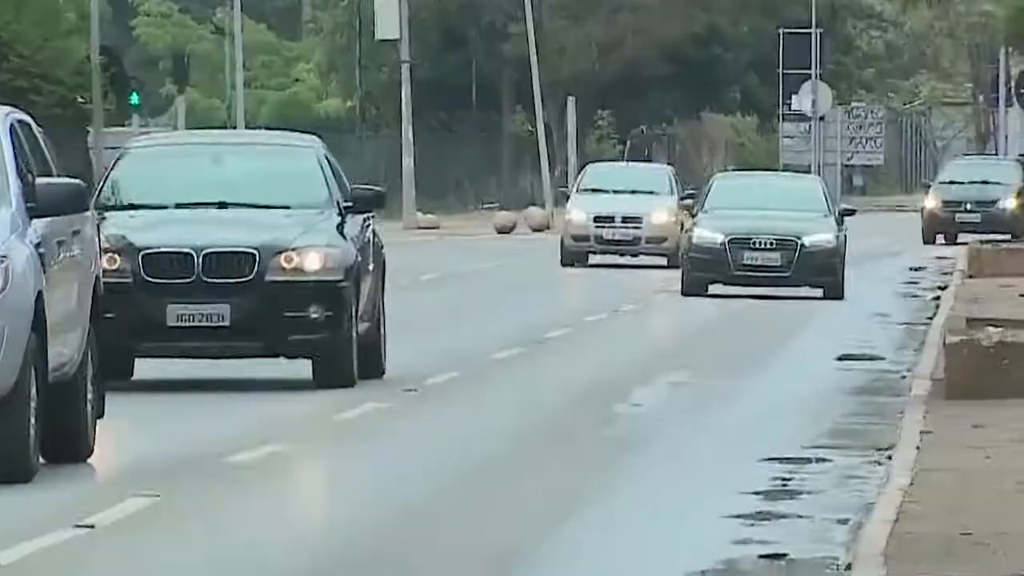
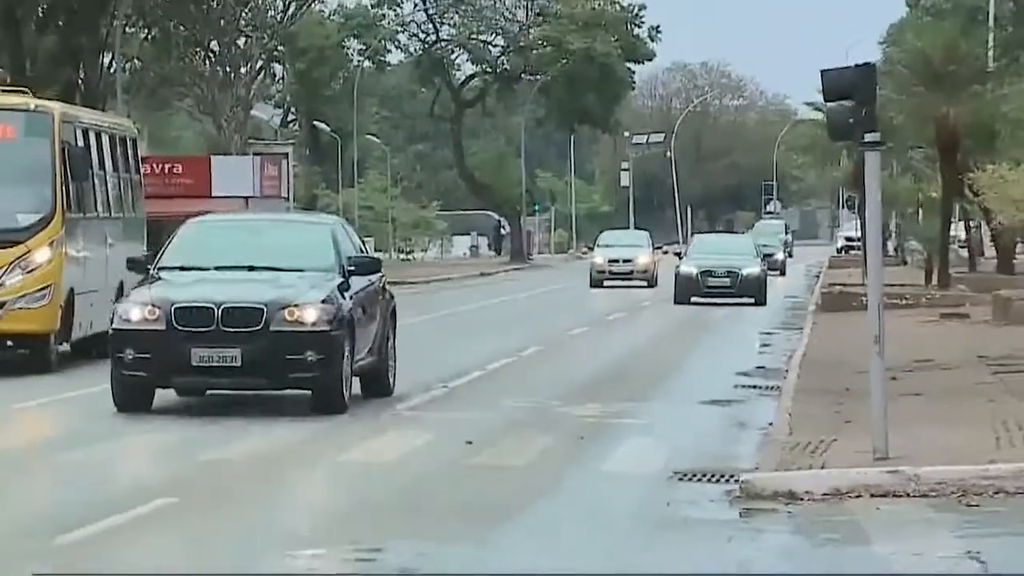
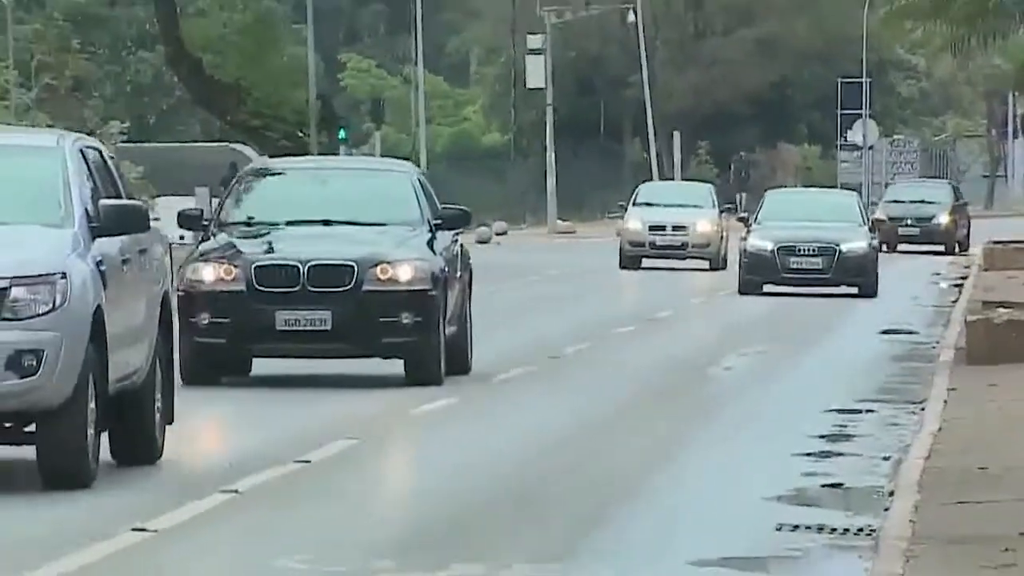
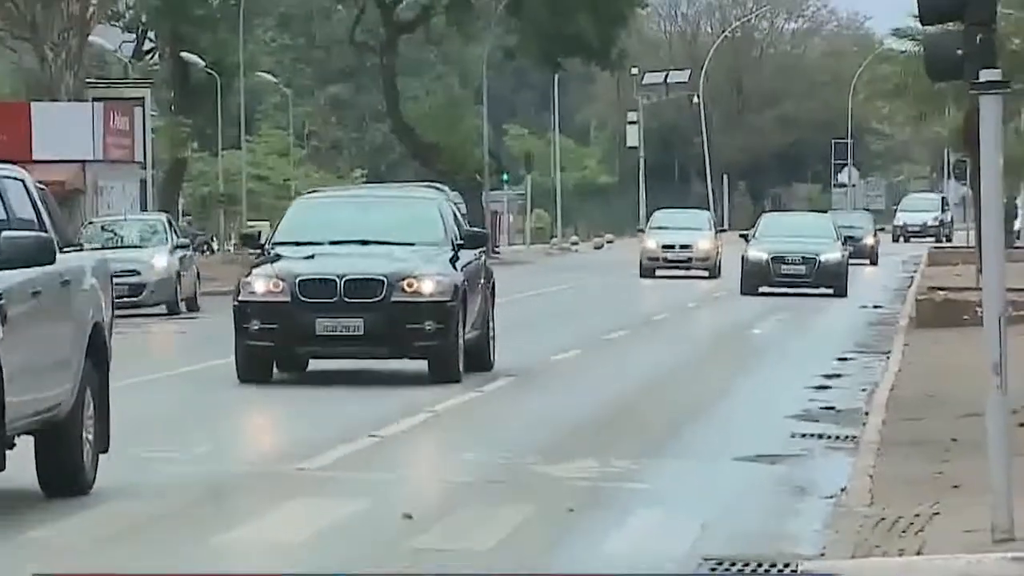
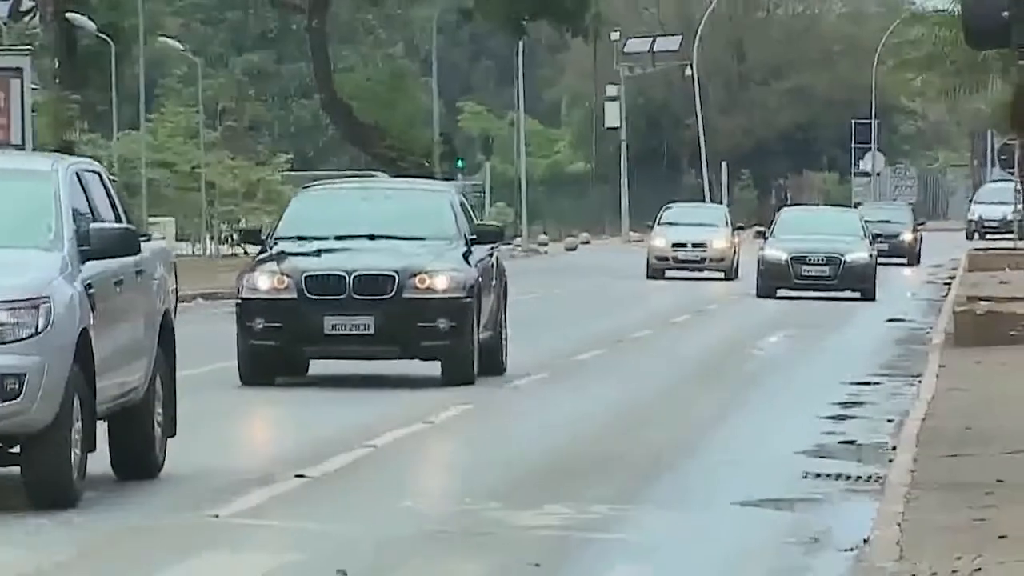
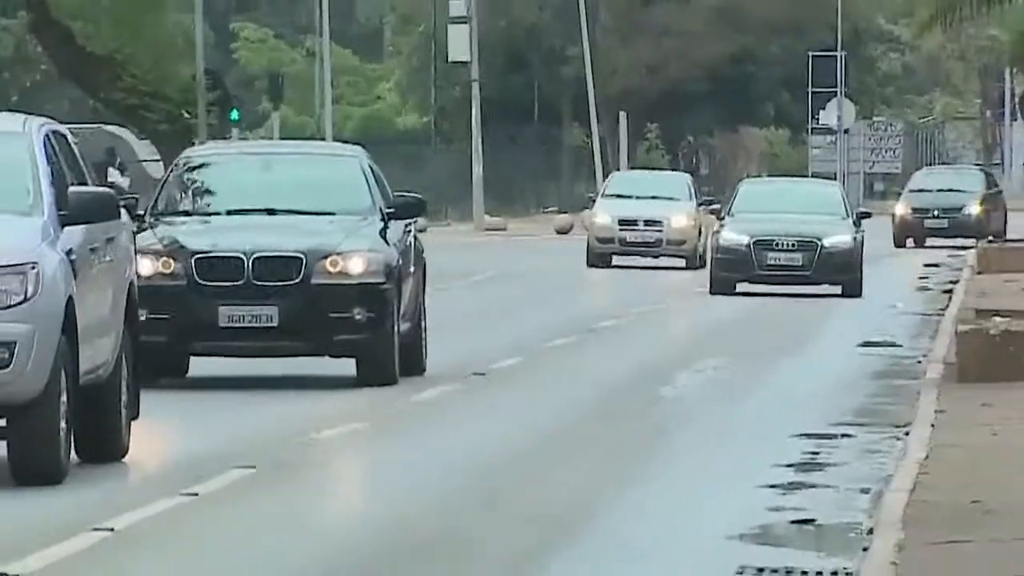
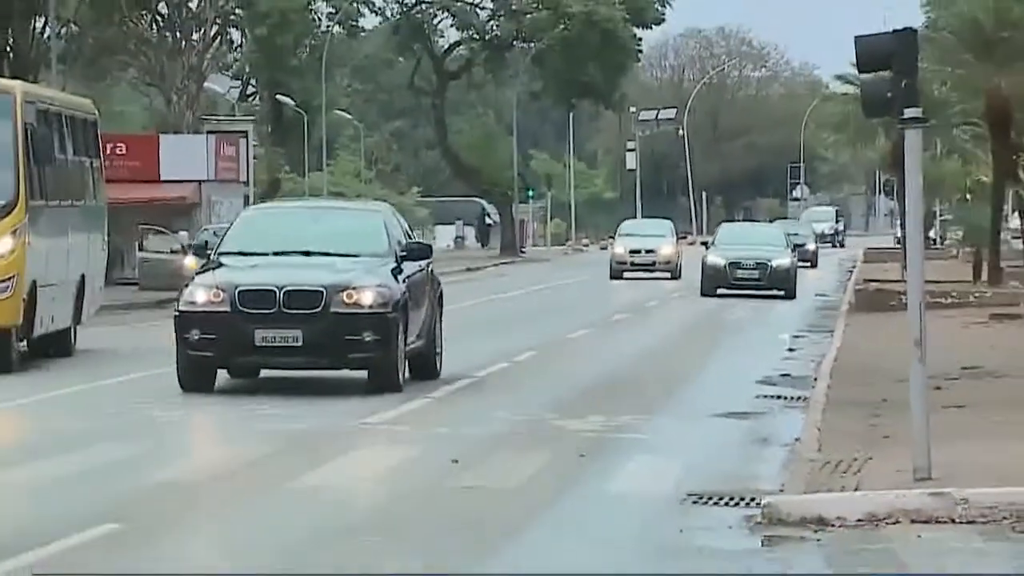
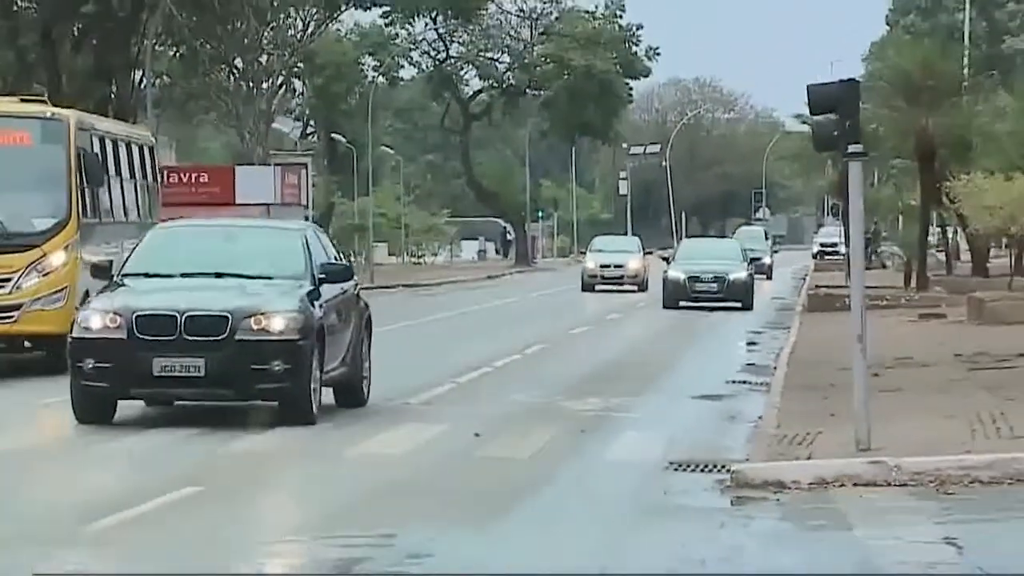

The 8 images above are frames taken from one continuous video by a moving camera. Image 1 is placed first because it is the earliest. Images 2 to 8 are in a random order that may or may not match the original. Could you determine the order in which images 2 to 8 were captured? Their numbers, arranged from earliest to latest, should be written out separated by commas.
6, 3, 5, 4, 7, 2, 8
